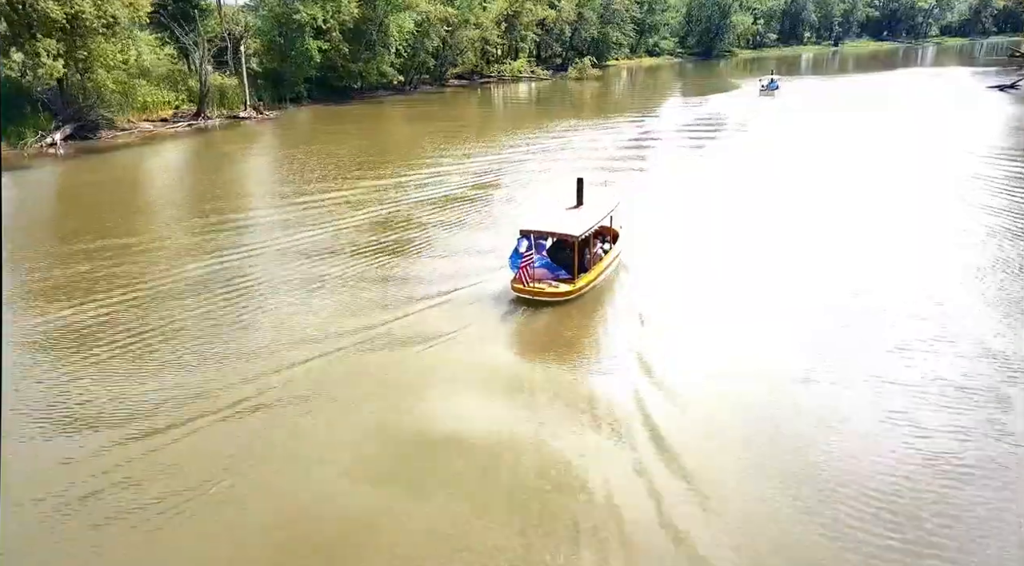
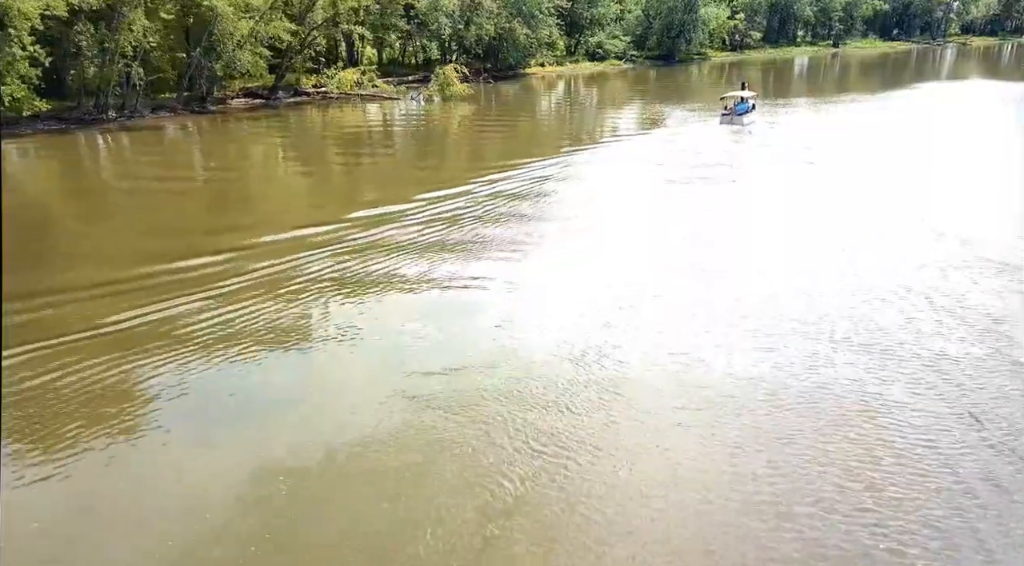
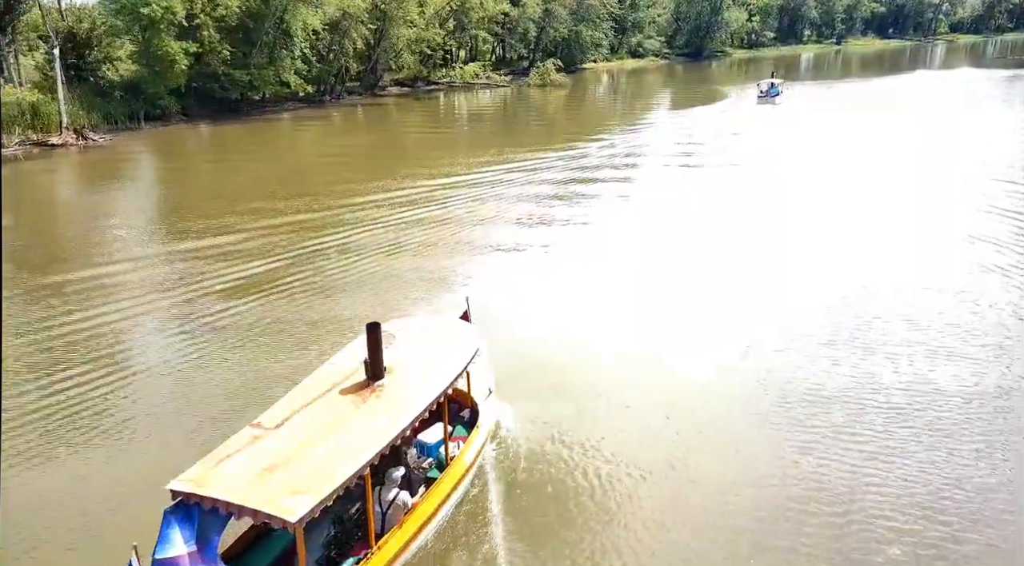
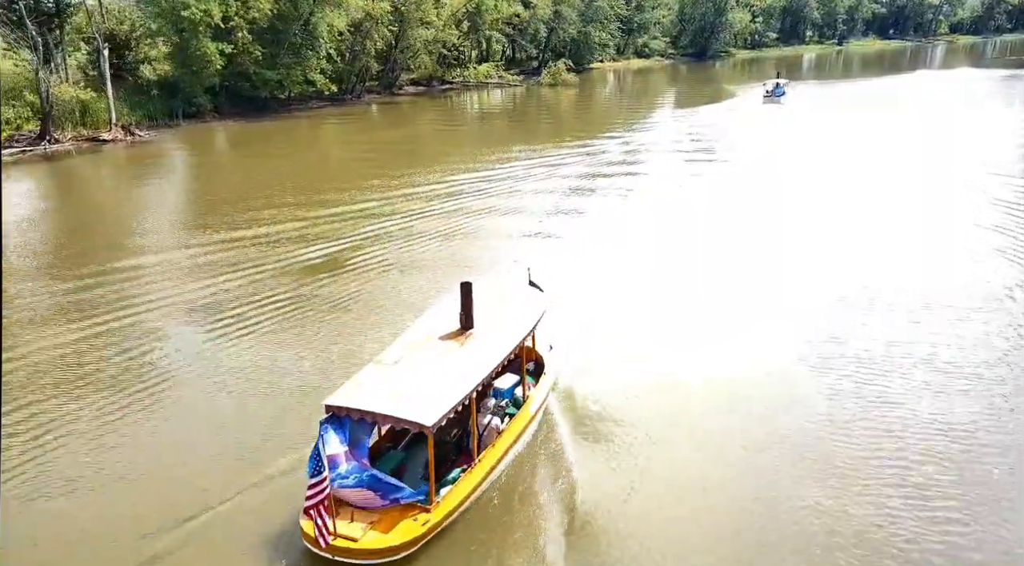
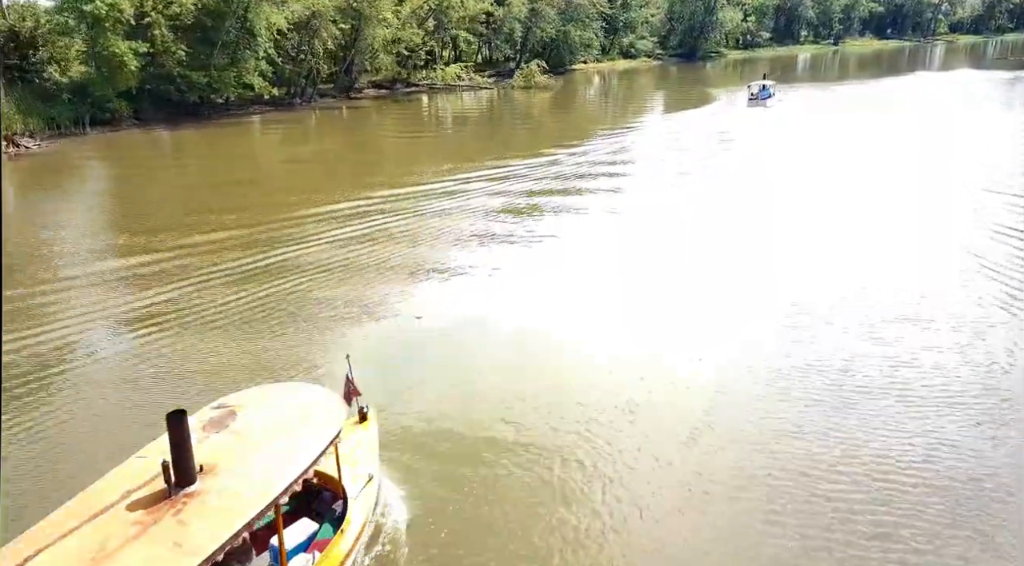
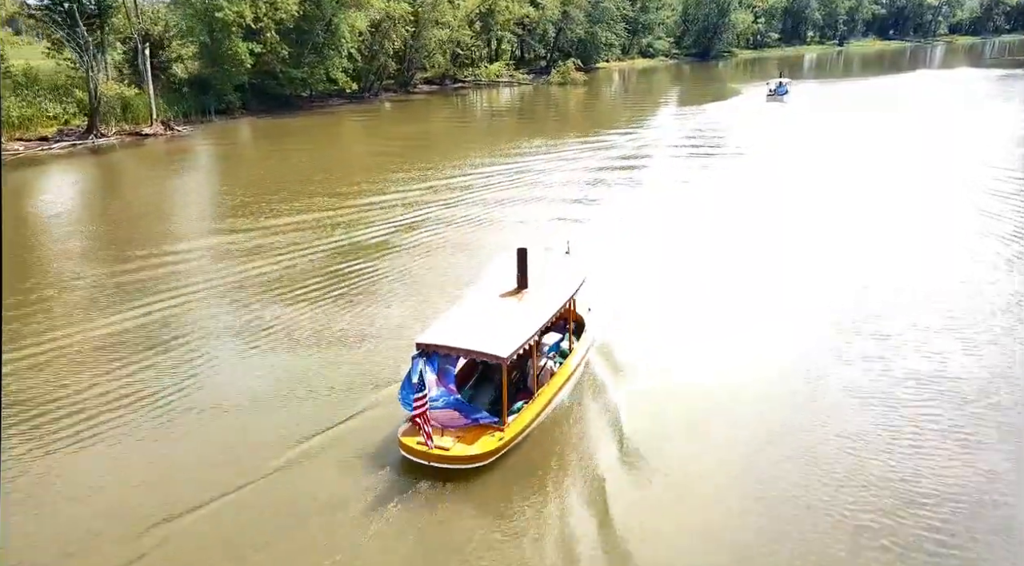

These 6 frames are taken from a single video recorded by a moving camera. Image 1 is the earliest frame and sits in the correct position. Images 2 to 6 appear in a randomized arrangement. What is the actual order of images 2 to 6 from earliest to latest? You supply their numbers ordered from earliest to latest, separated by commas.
6, 4, 3, 5, 2
